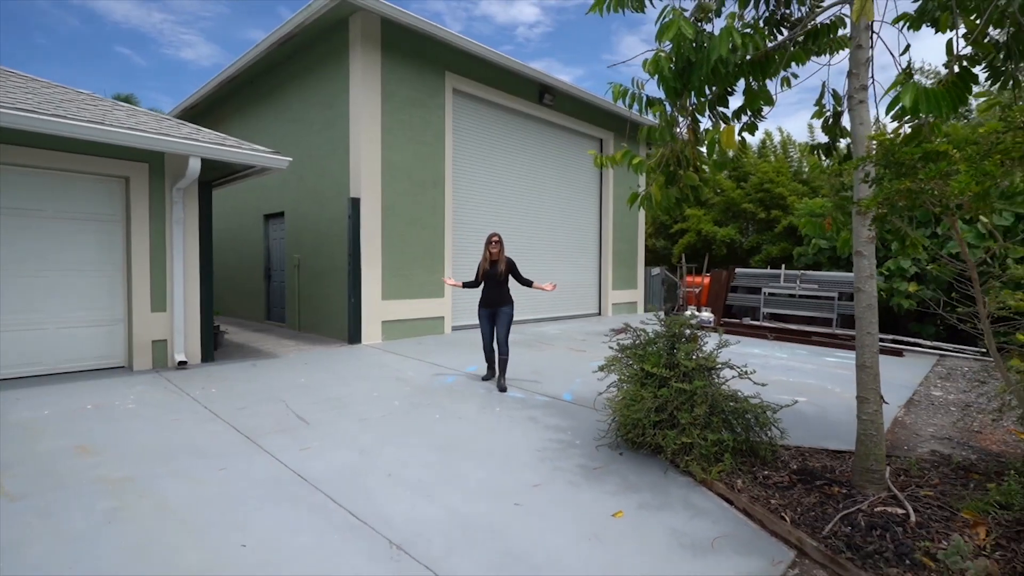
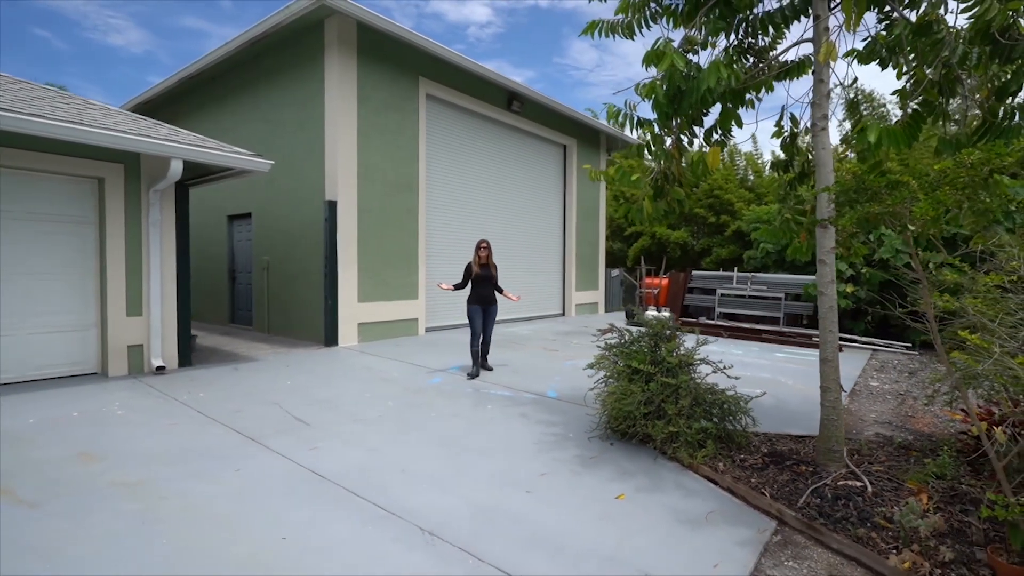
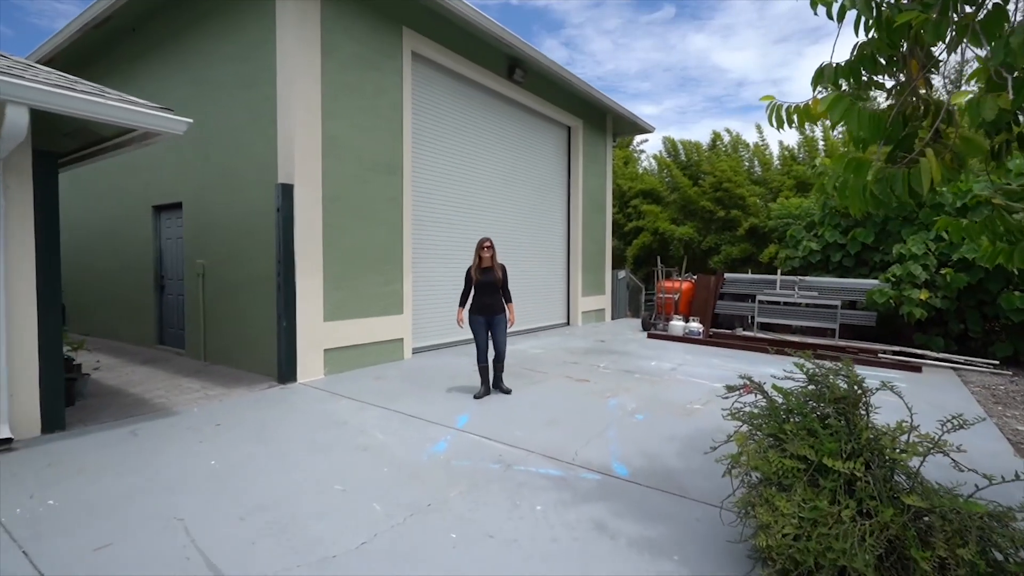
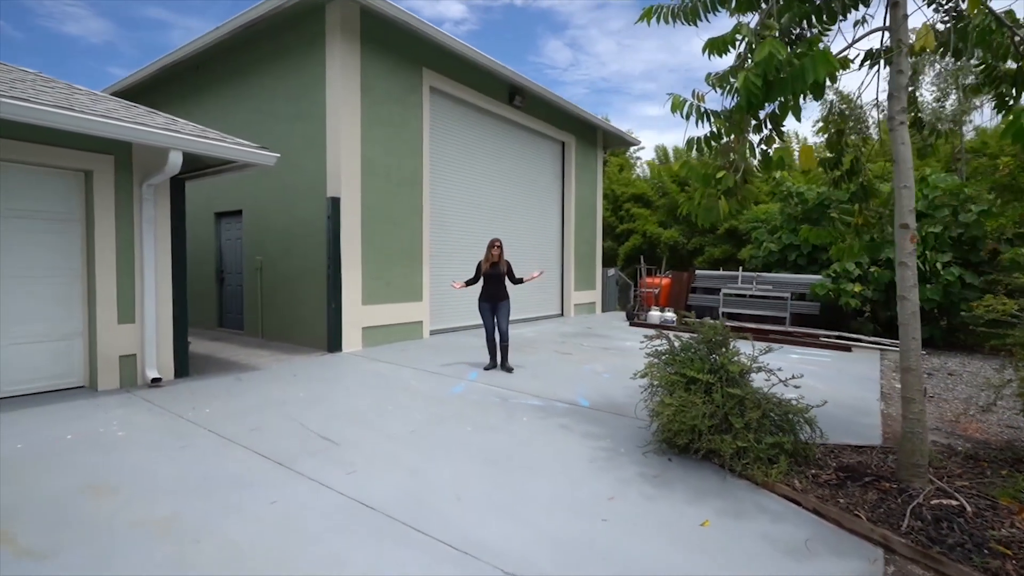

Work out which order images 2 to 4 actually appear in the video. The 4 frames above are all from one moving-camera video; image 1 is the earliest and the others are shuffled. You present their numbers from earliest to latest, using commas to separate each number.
2, 4, 3
